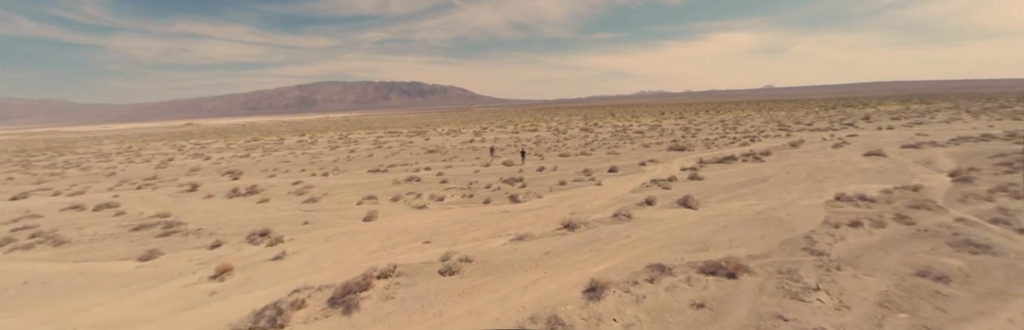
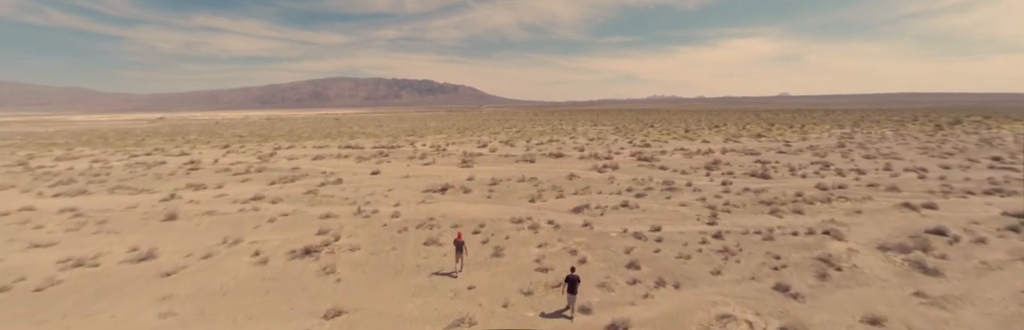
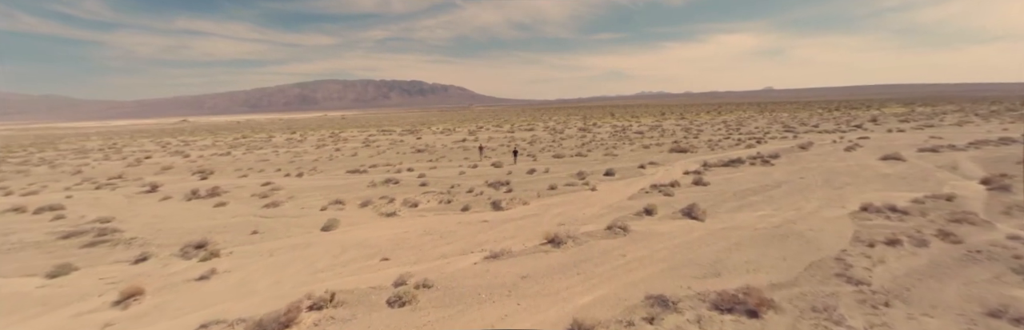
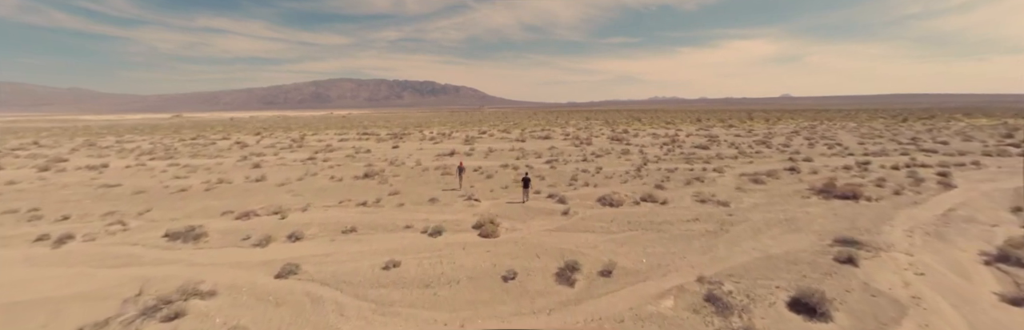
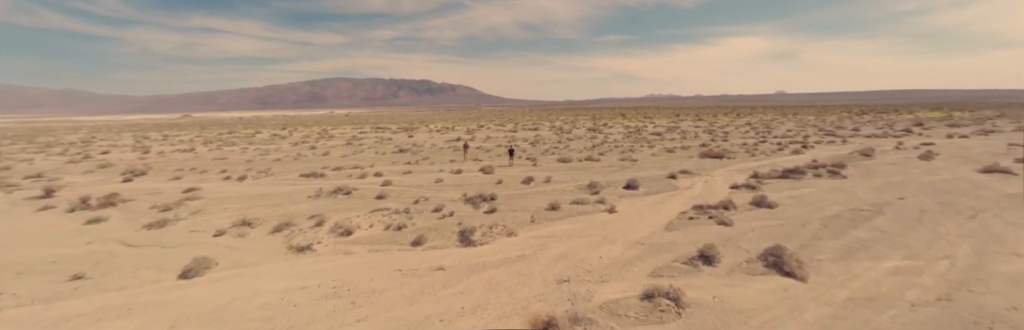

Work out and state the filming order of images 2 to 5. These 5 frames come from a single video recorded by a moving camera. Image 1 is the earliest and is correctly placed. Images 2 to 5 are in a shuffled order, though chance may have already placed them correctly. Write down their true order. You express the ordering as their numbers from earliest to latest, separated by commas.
3, 5, 4, 2
